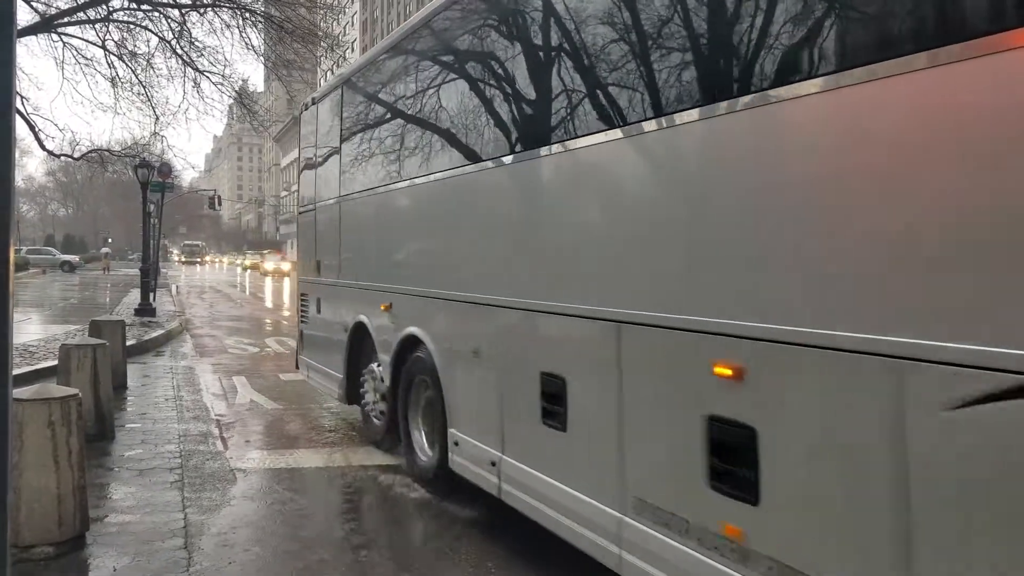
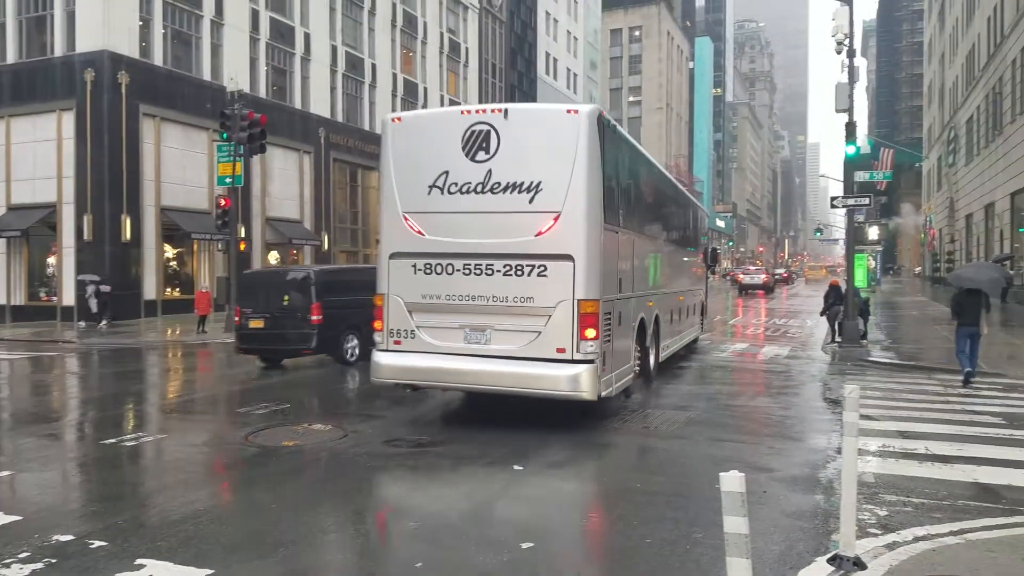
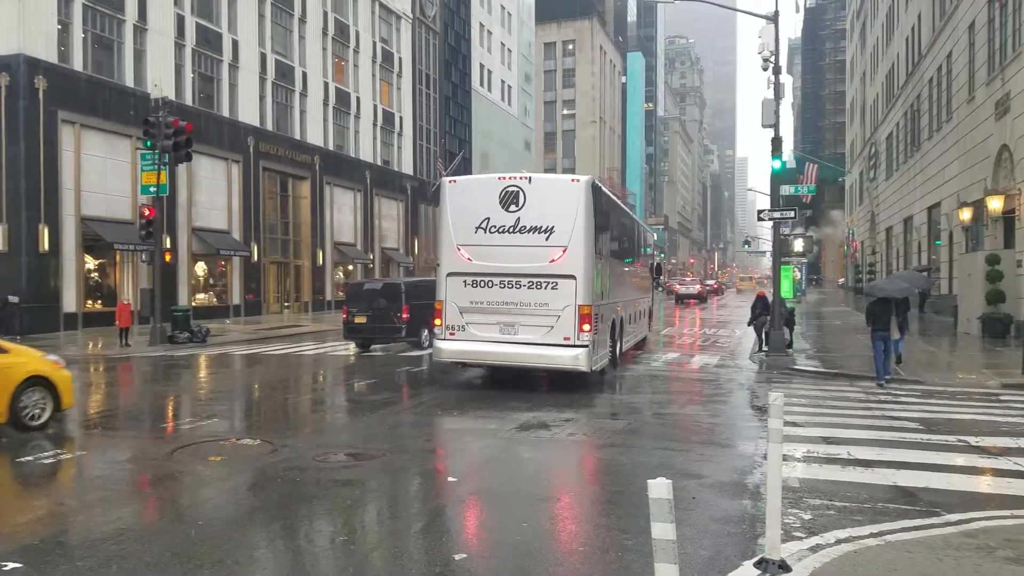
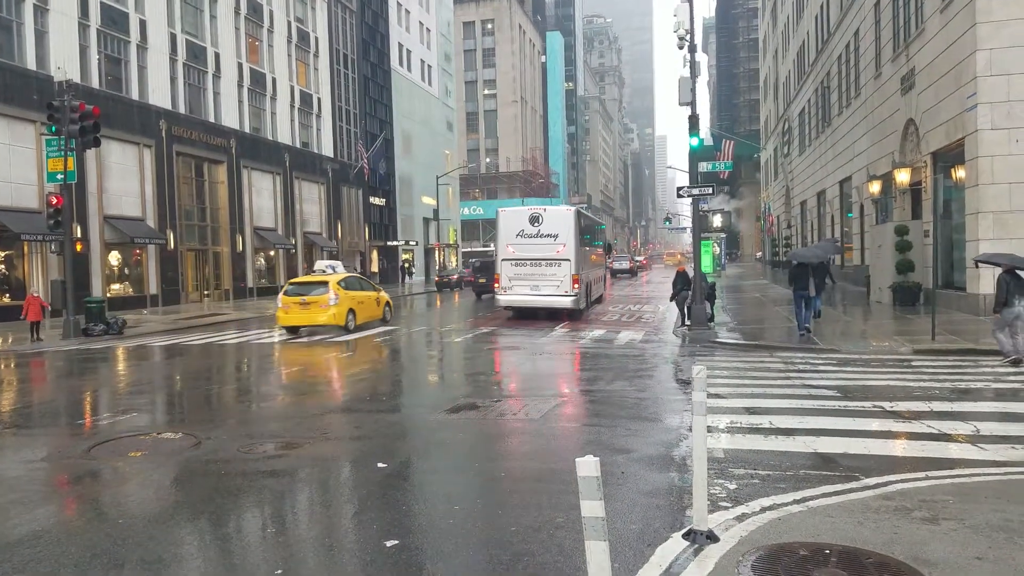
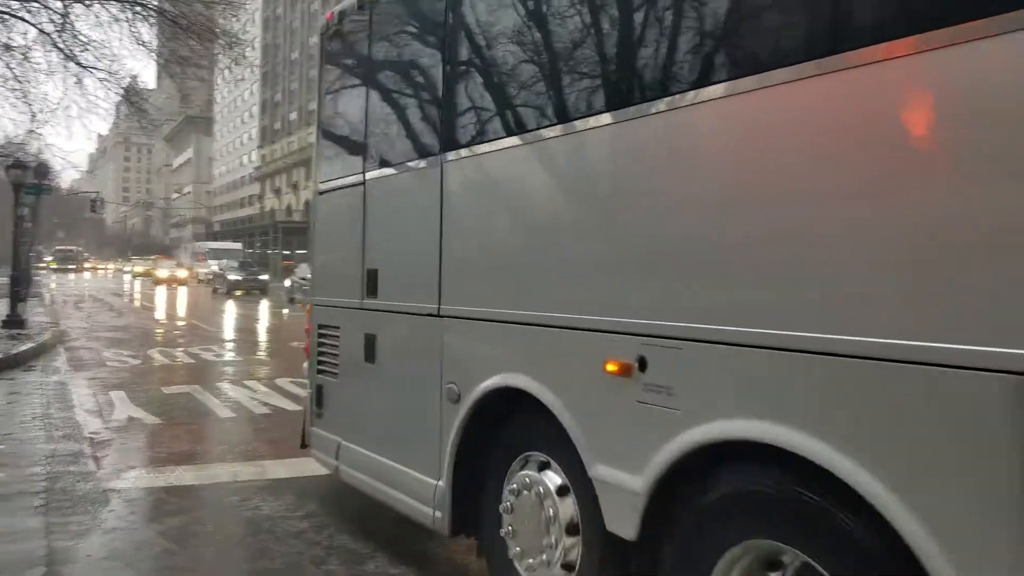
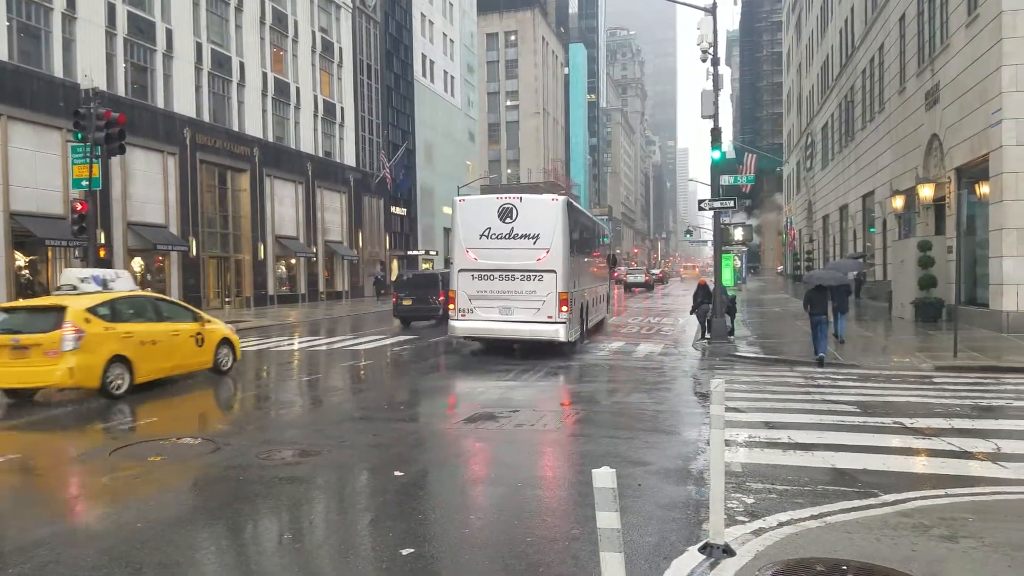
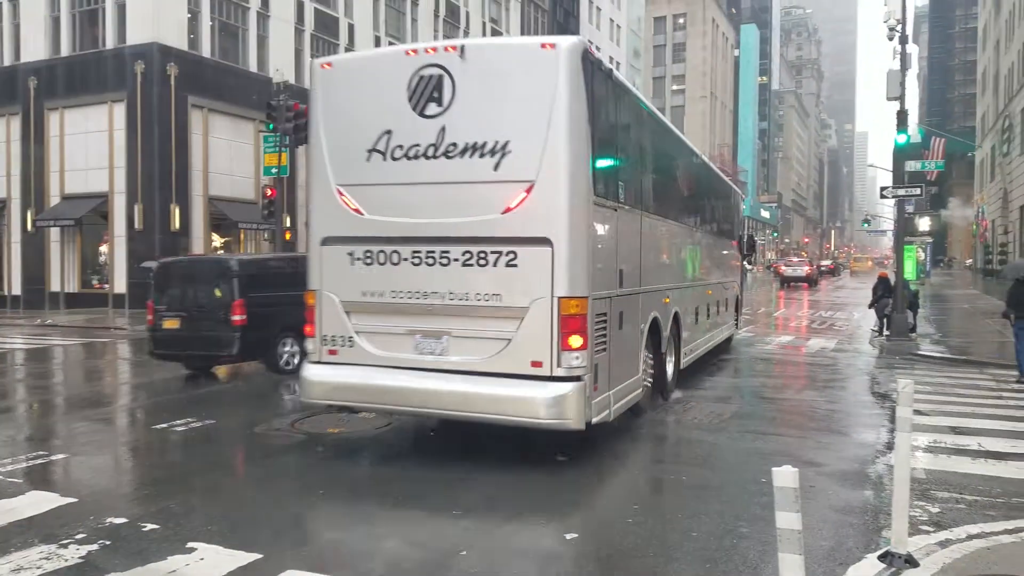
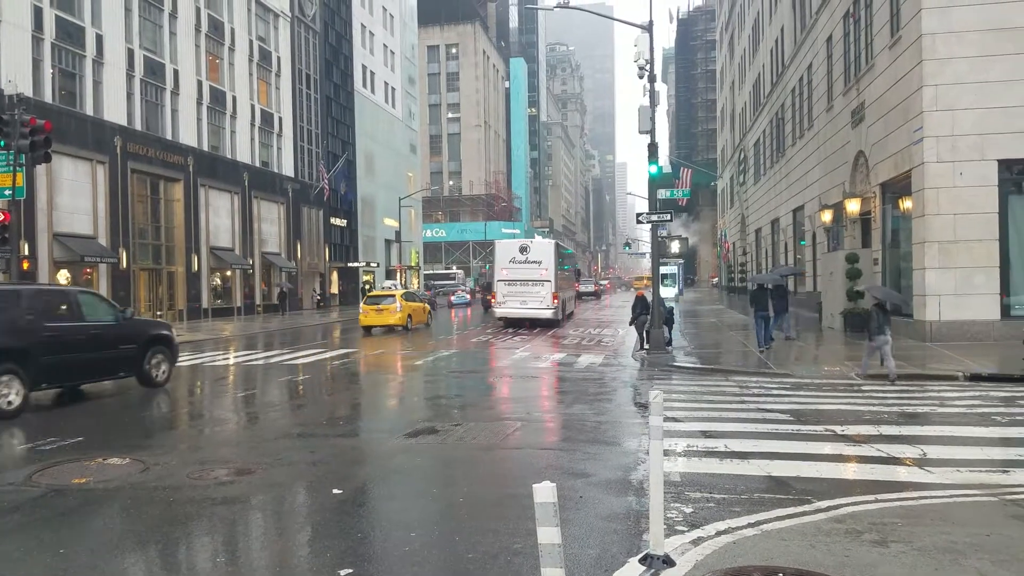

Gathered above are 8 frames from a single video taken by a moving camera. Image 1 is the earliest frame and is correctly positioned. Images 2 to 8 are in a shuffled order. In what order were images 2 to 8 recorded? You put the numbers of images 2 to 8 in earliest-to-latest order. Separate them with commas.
5, 7, 2, 3, 6, 4, 8
